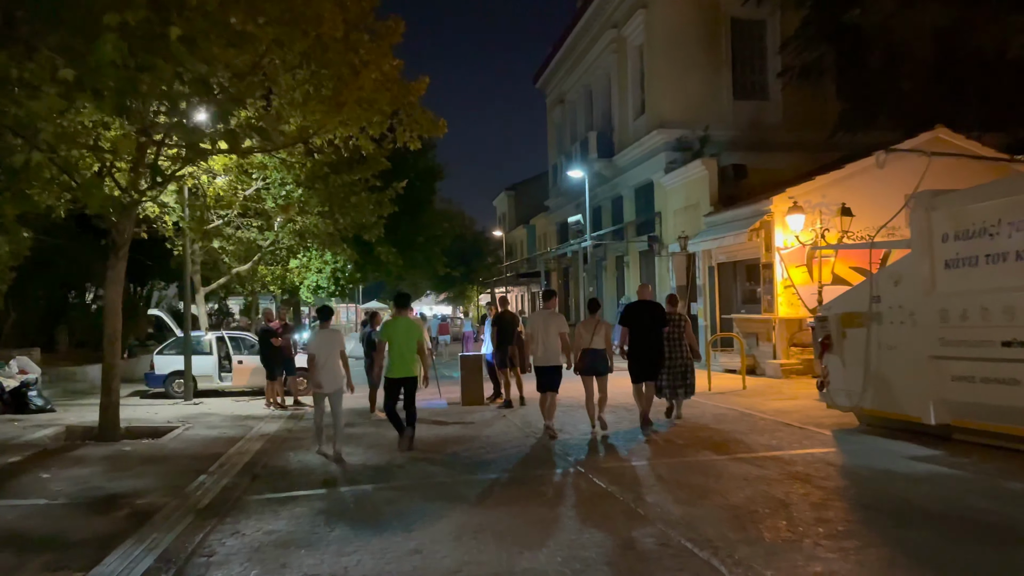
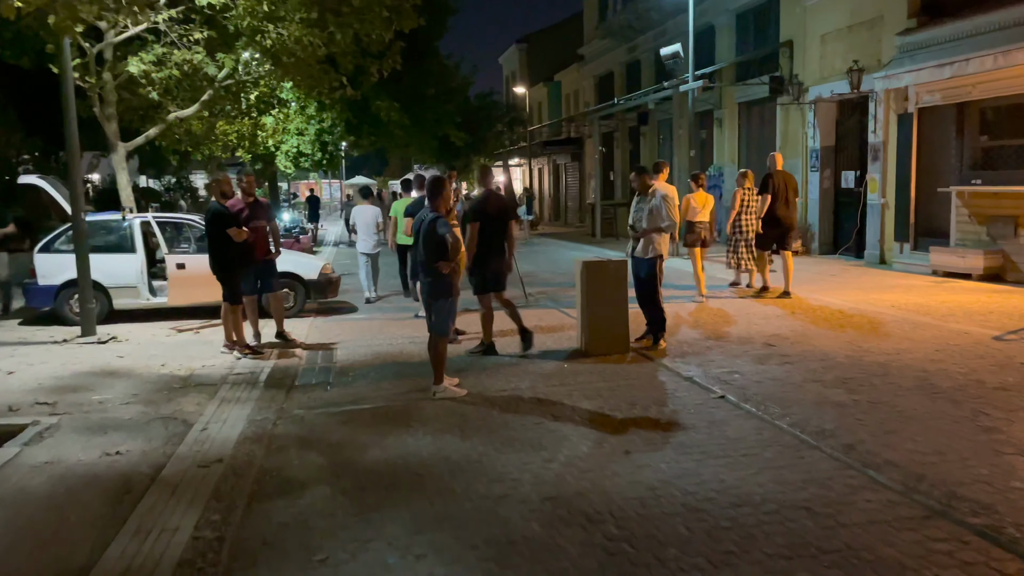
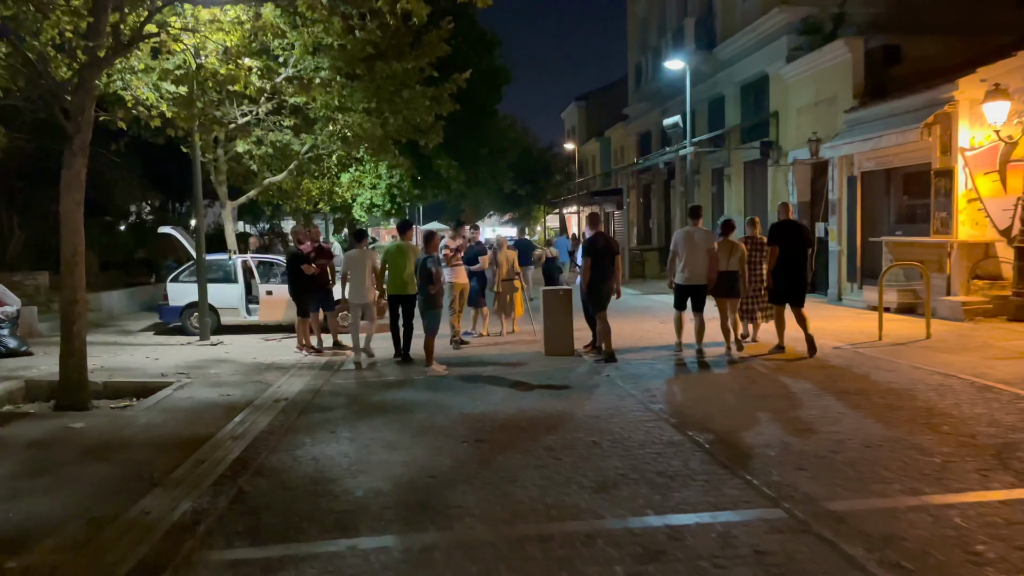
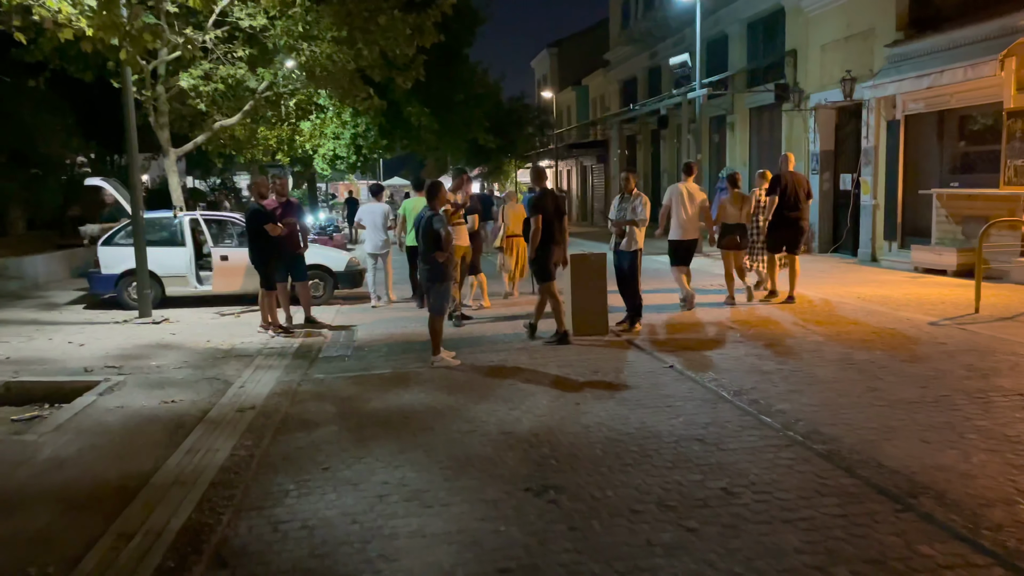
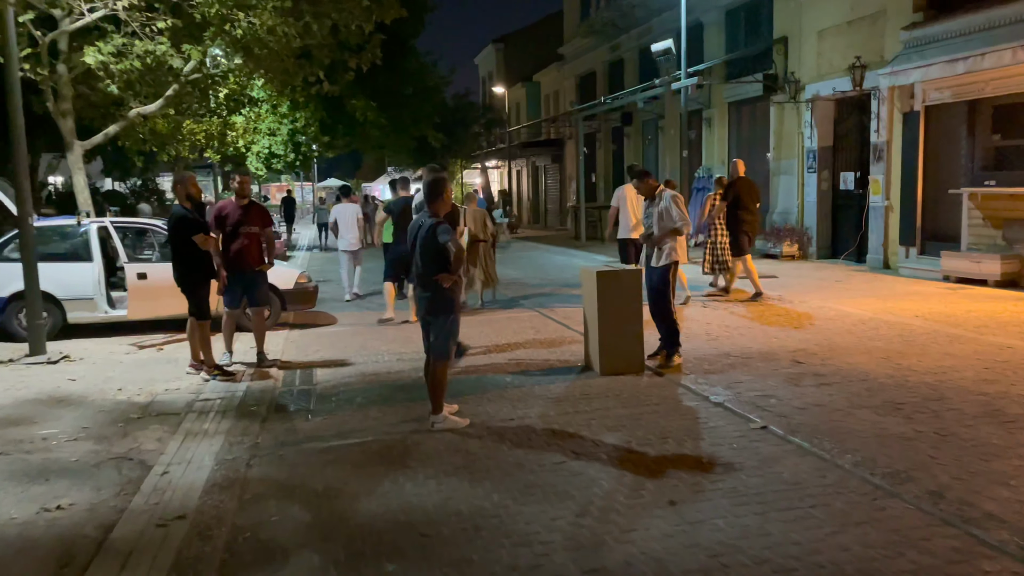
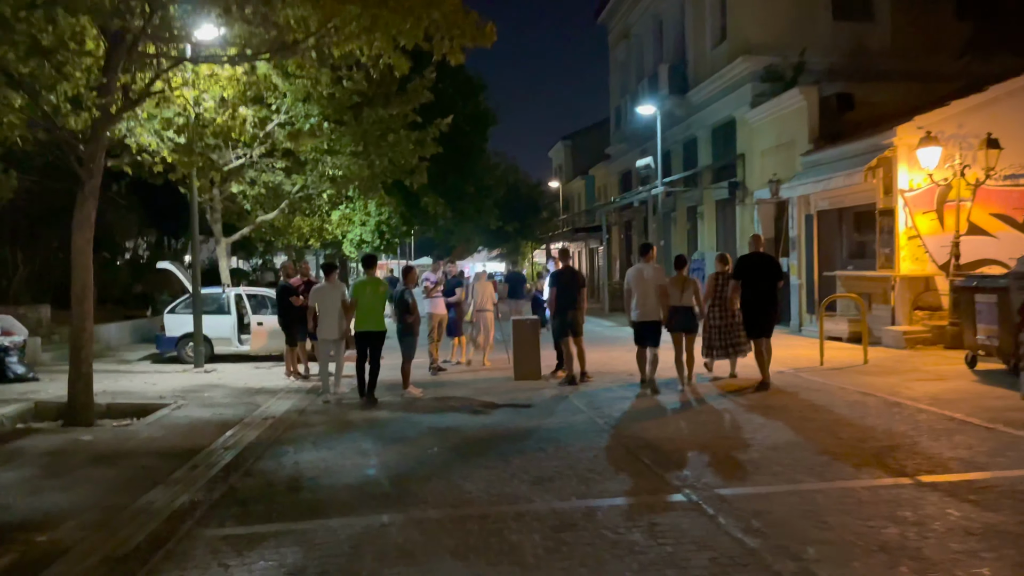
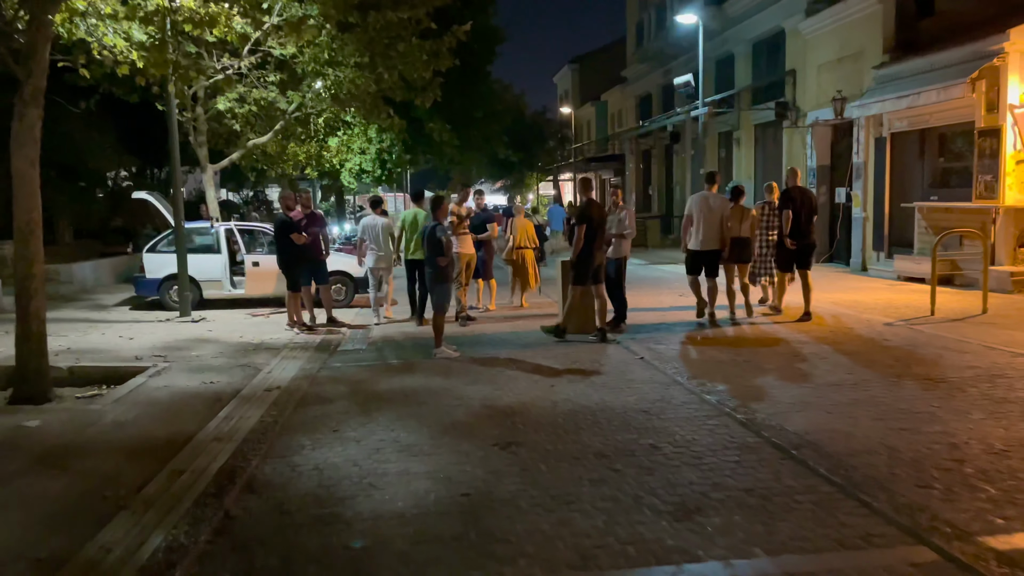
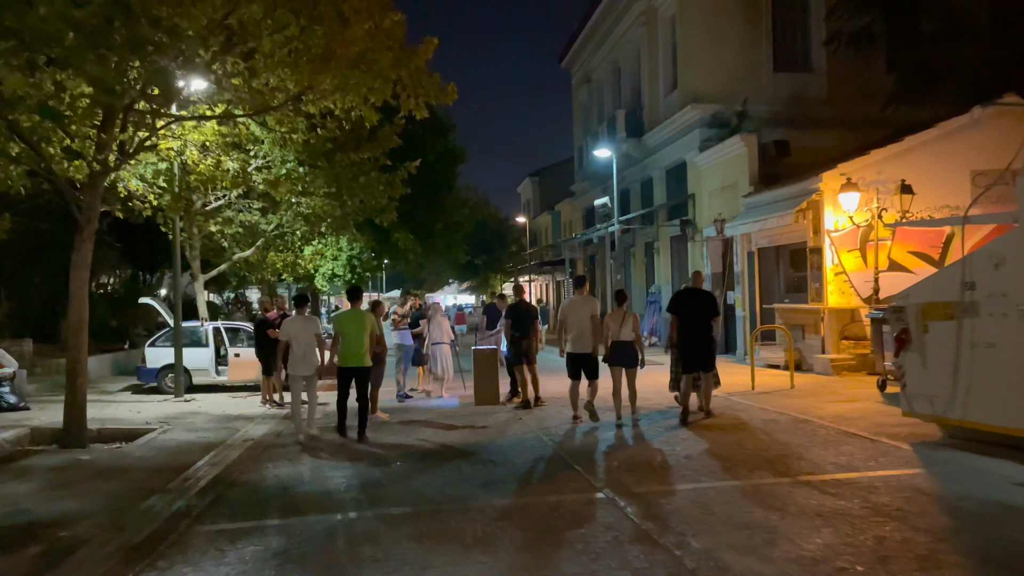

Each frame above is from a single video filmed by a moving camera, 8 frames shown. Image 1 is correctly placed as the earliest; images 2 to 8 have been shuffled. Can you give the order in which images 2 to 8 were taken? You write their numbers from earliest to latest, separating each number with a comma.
8, 6, 3, 7, 4, 2, 5
